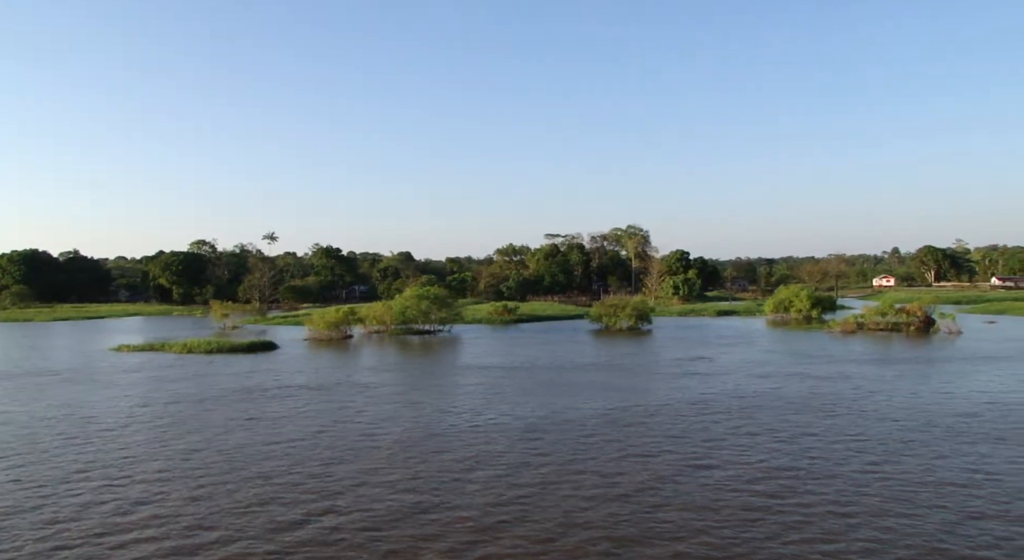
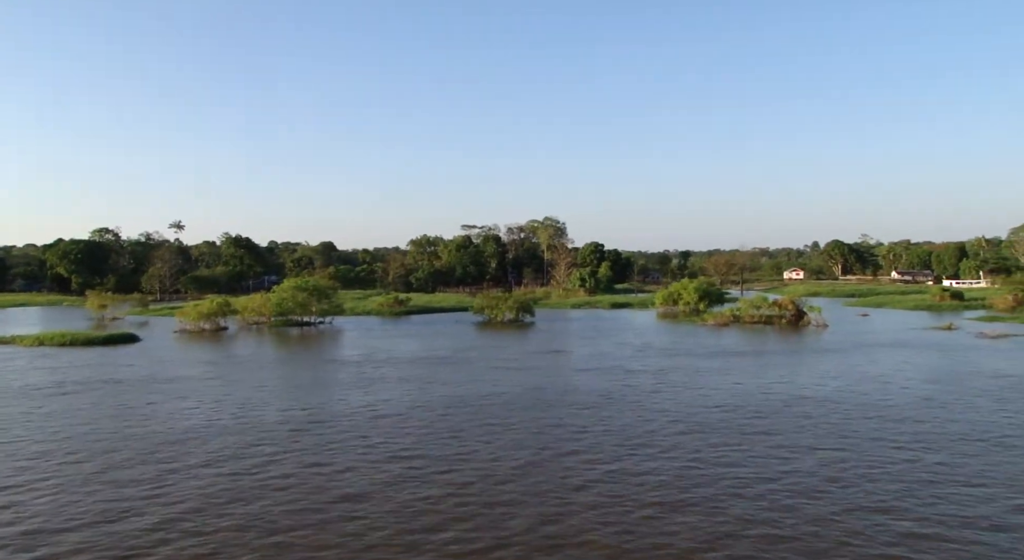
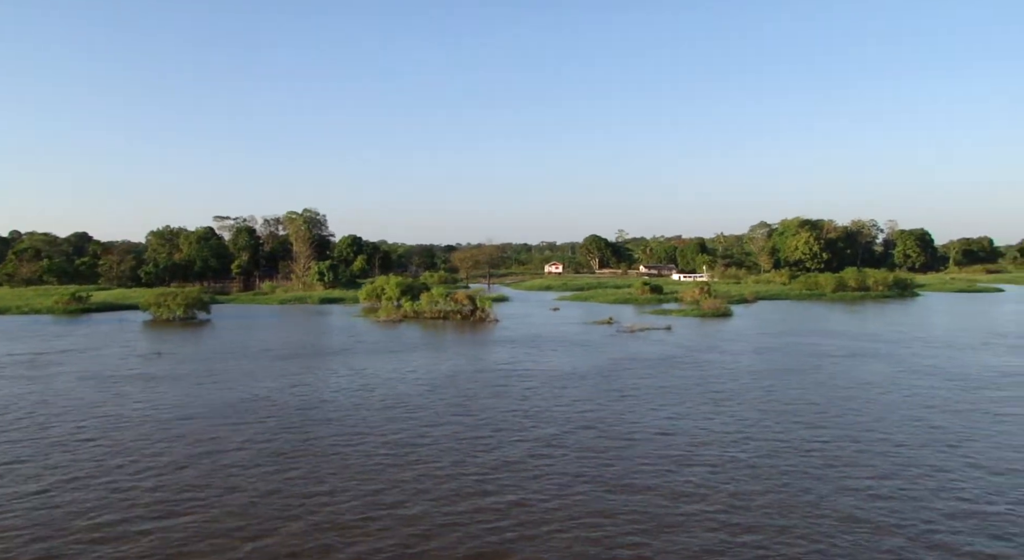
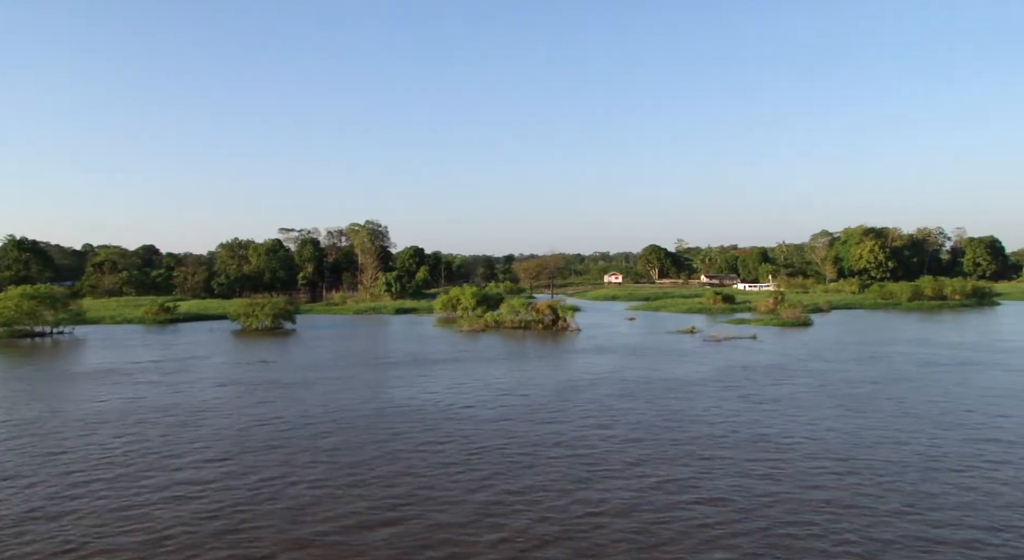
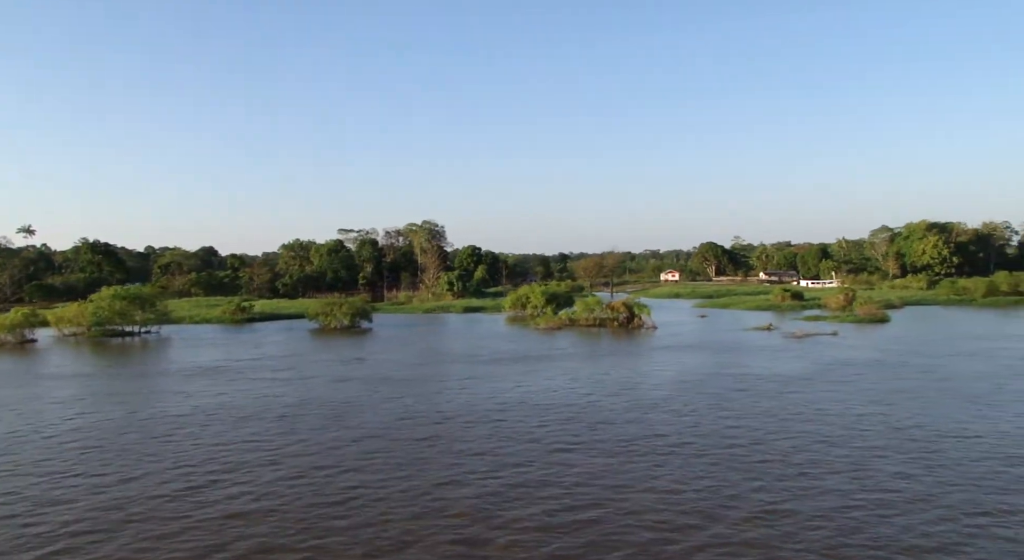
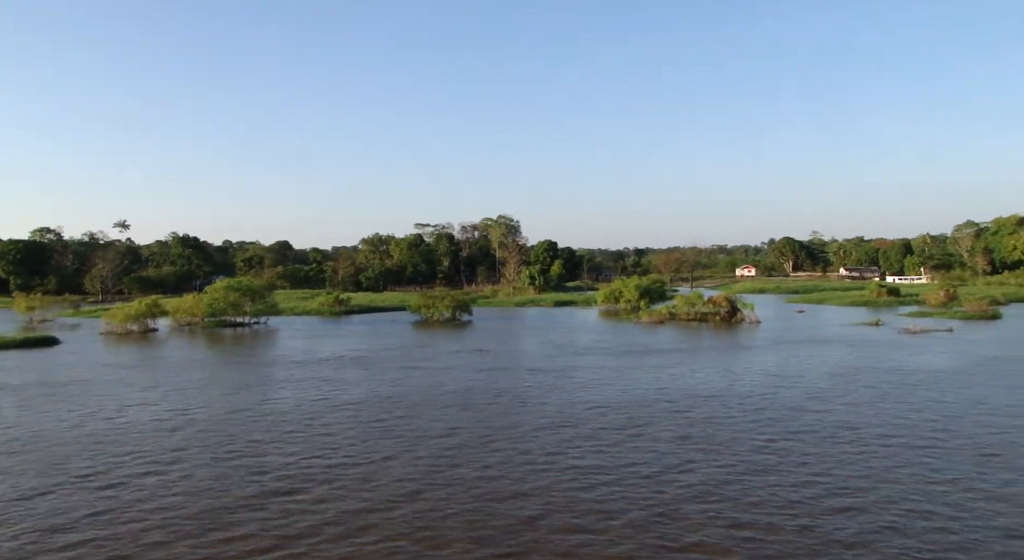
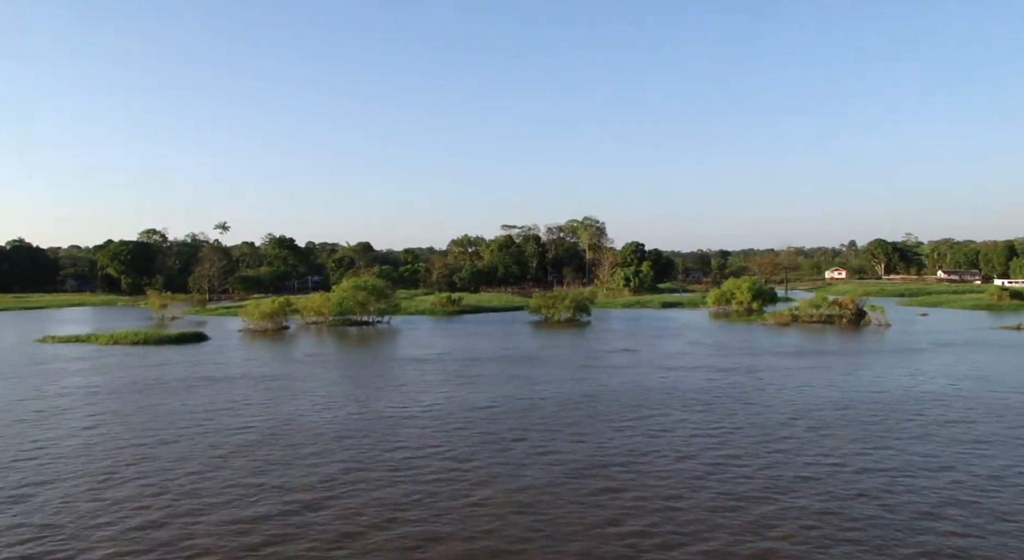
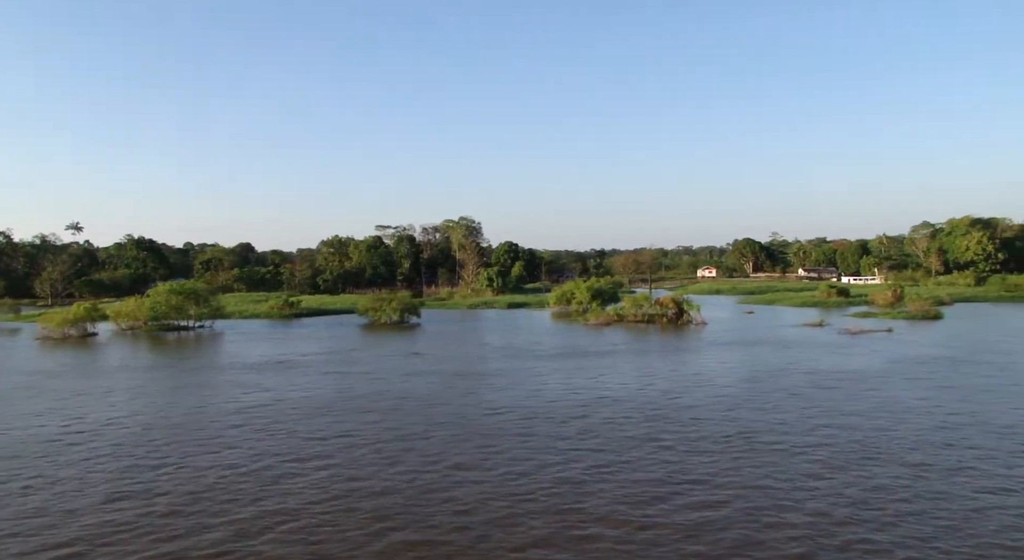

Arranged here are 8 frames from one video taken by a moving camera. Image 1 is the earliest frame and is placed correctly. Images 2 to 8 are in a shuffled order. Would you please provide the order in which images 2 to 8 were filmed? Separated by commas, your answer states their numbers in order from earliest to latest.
7, 2, 6, 8, 5, 4, 3
